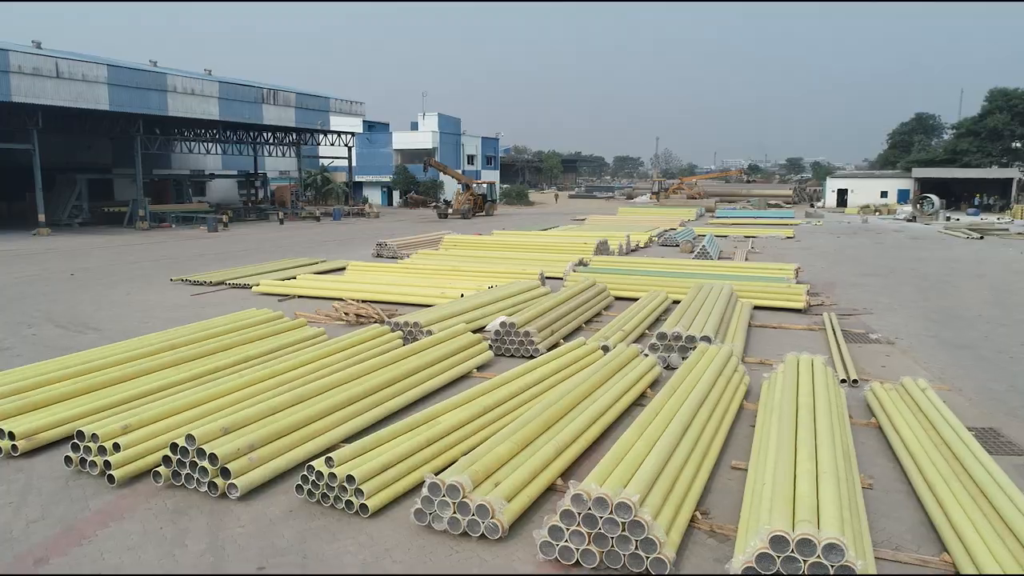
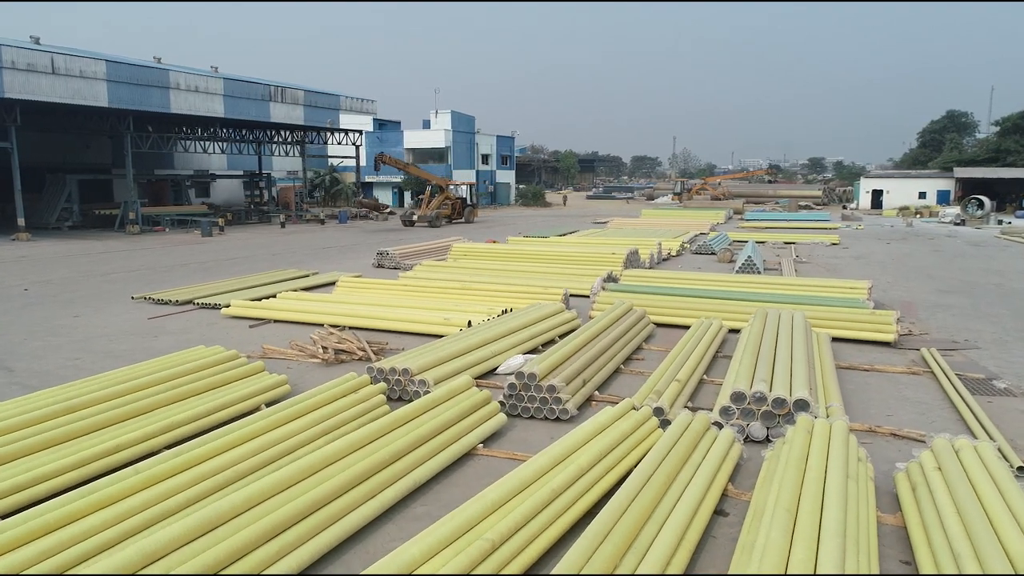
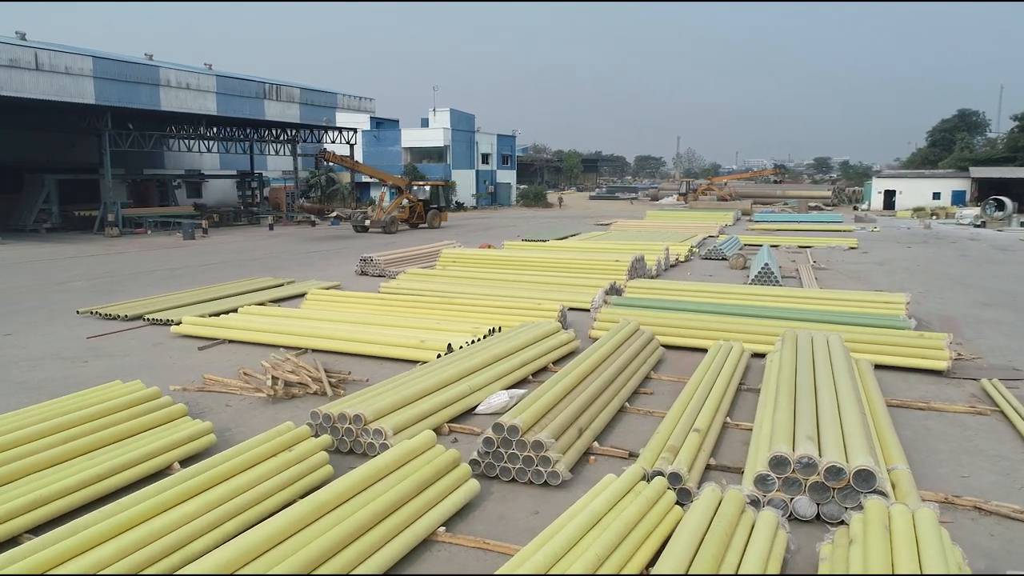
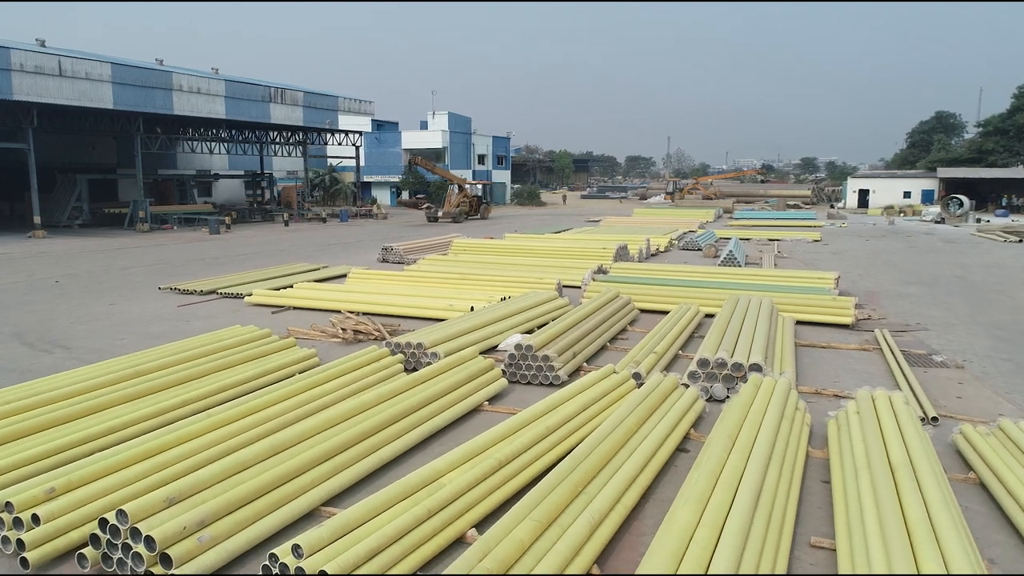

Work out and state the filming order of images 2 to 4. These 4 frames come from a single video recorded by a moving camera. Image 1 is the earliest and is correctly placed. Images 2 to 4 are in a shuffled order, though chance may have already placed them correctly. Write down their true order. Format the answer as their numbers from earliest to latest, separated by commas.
4, 2, 3
